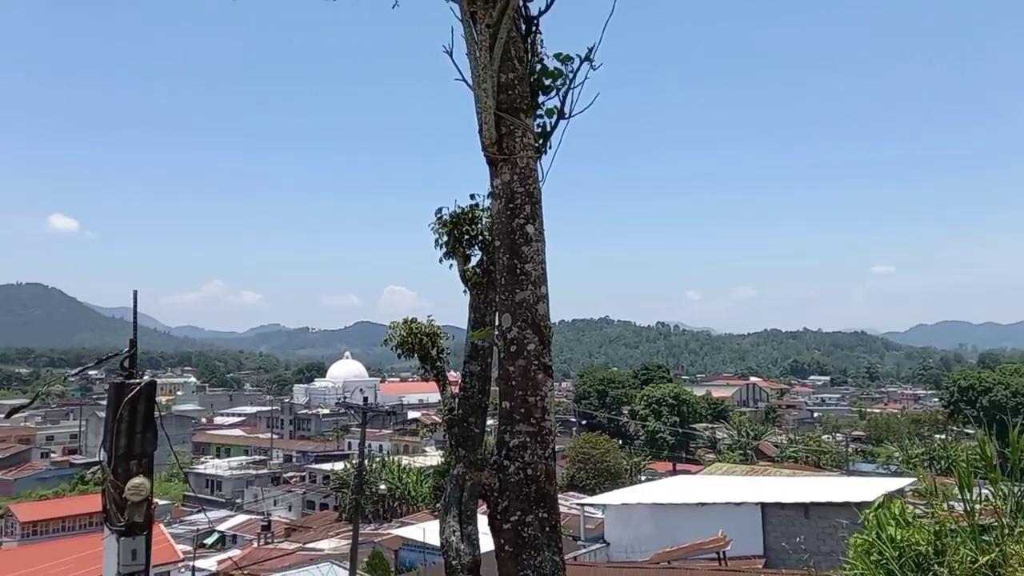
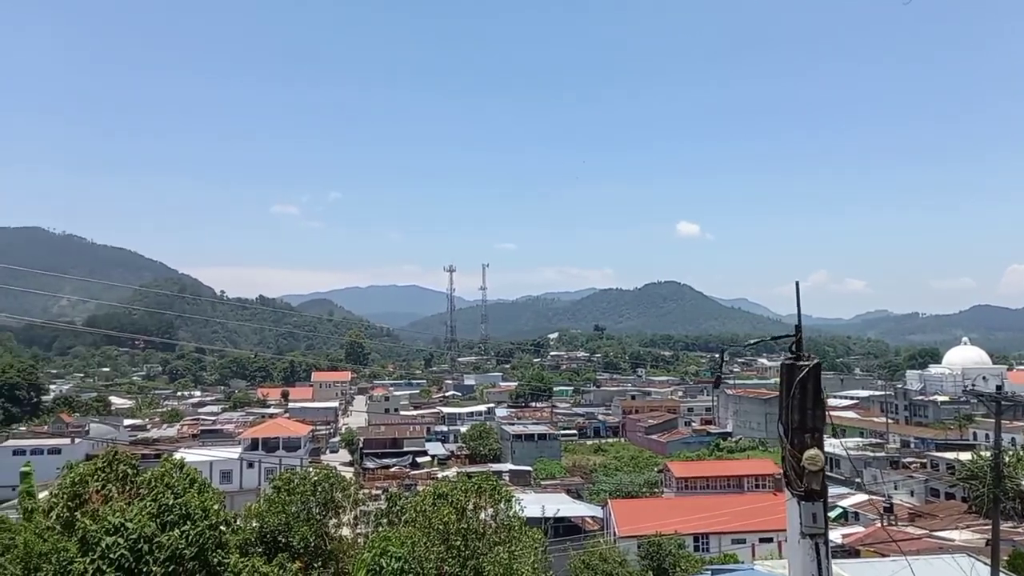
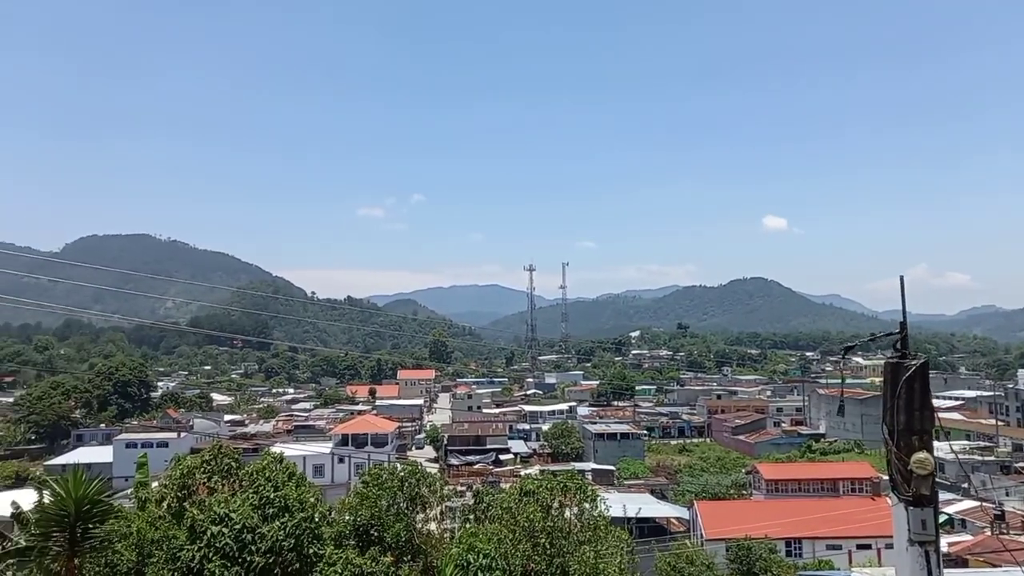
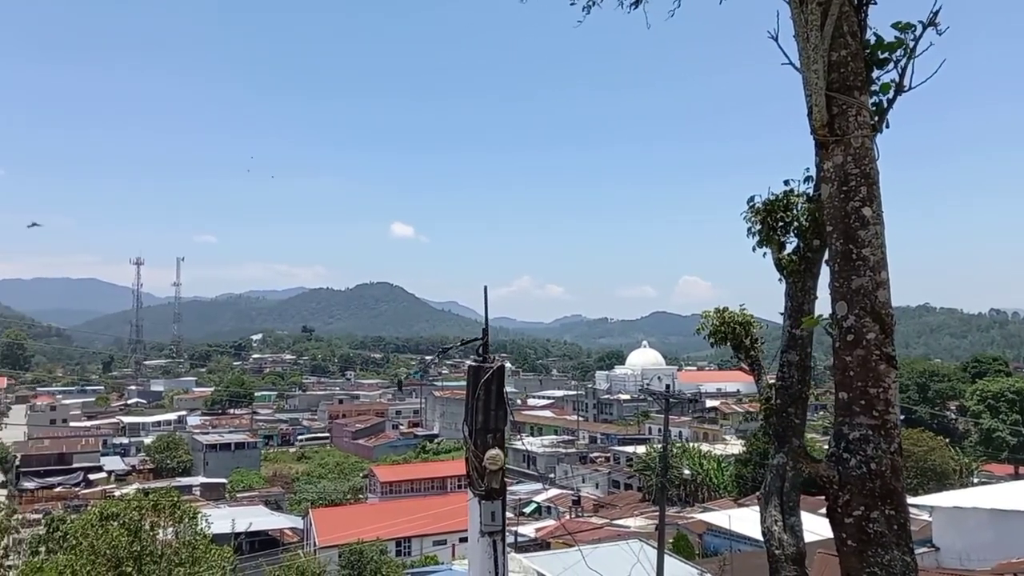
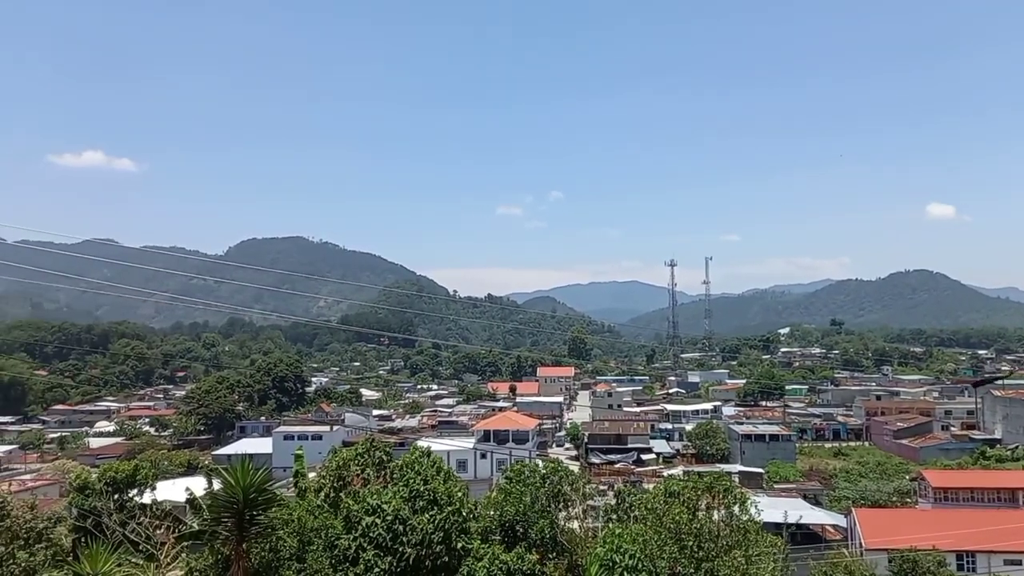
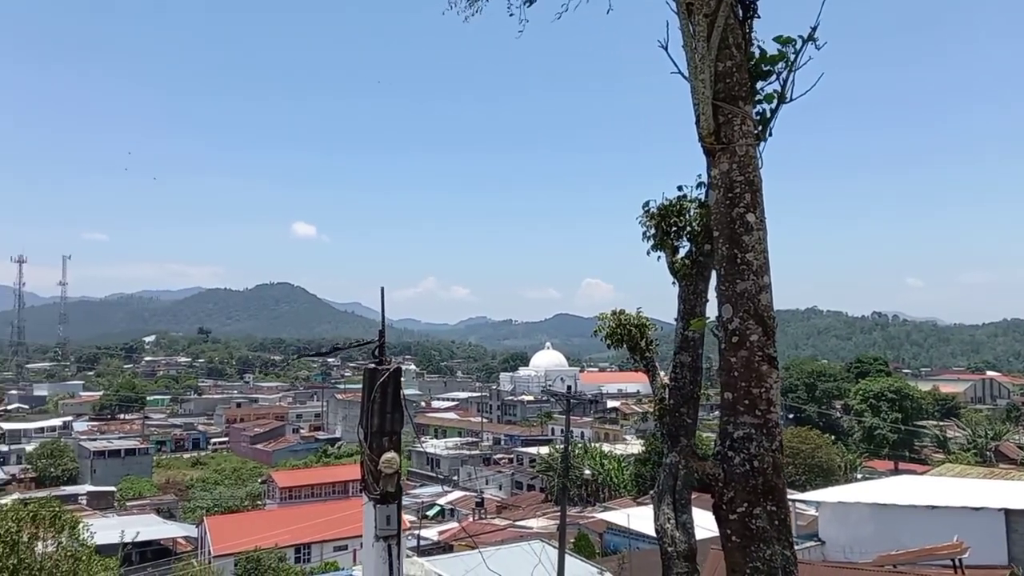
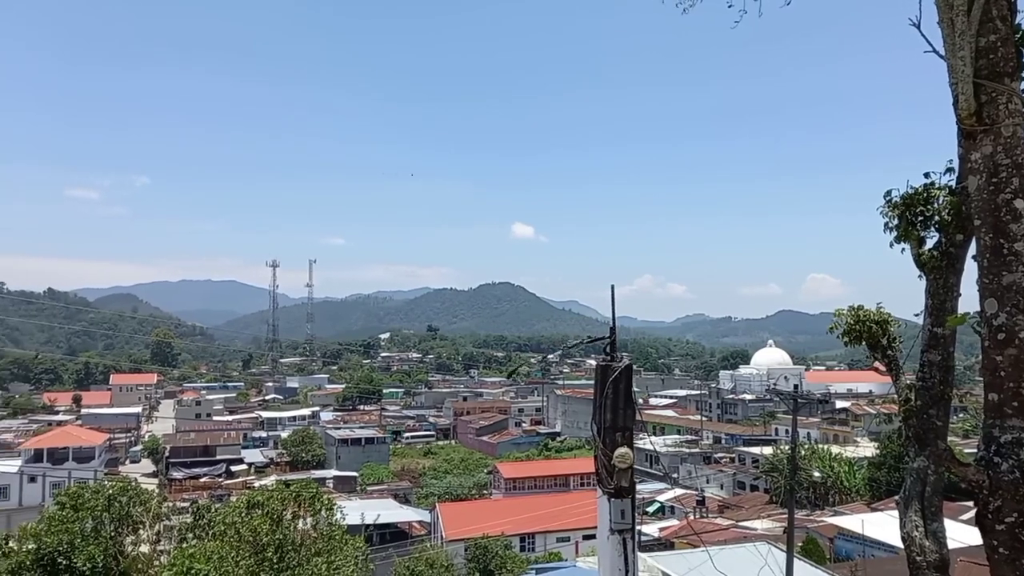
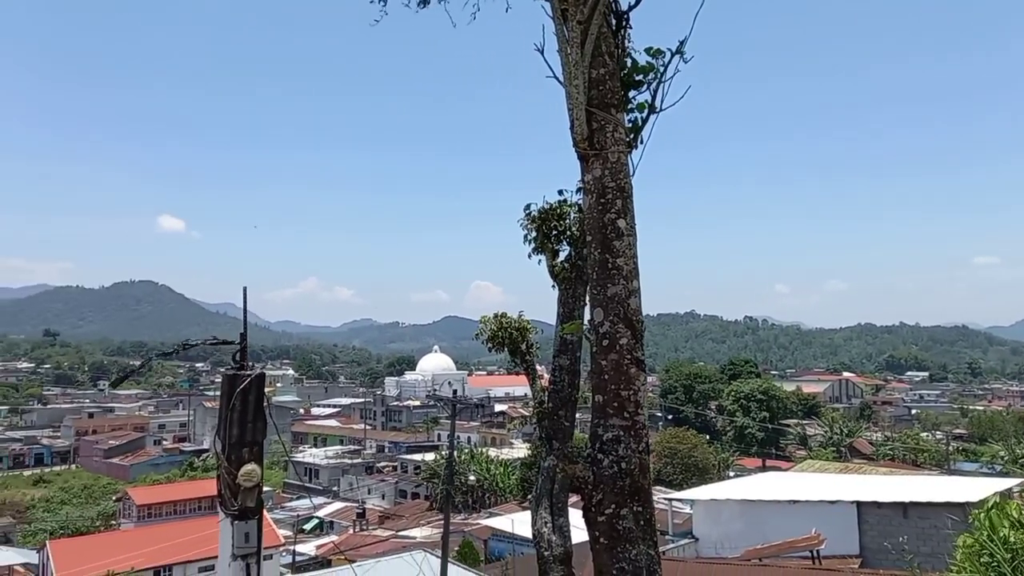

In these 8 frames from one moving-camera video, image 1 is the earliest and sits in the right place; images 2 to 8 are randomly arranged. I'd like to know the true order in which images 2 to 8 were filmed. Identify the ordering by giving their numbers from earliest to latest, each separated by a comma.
8, 6, 4, 7, 2, 3, 5
